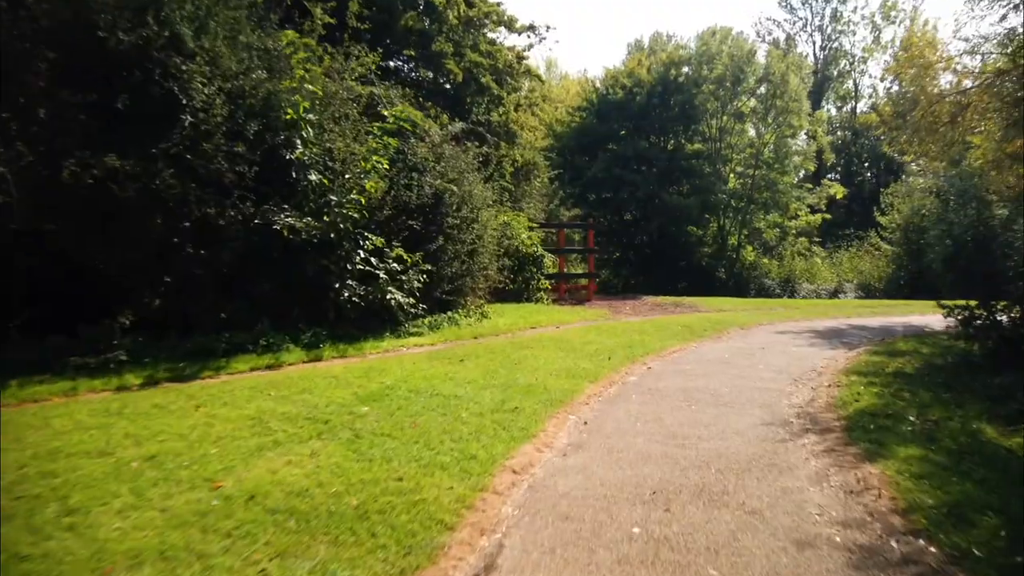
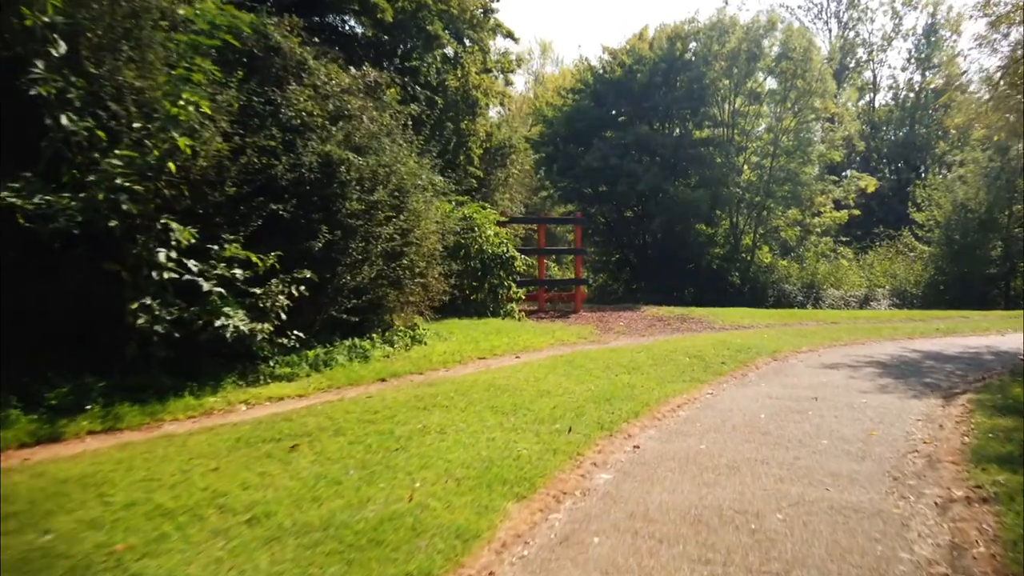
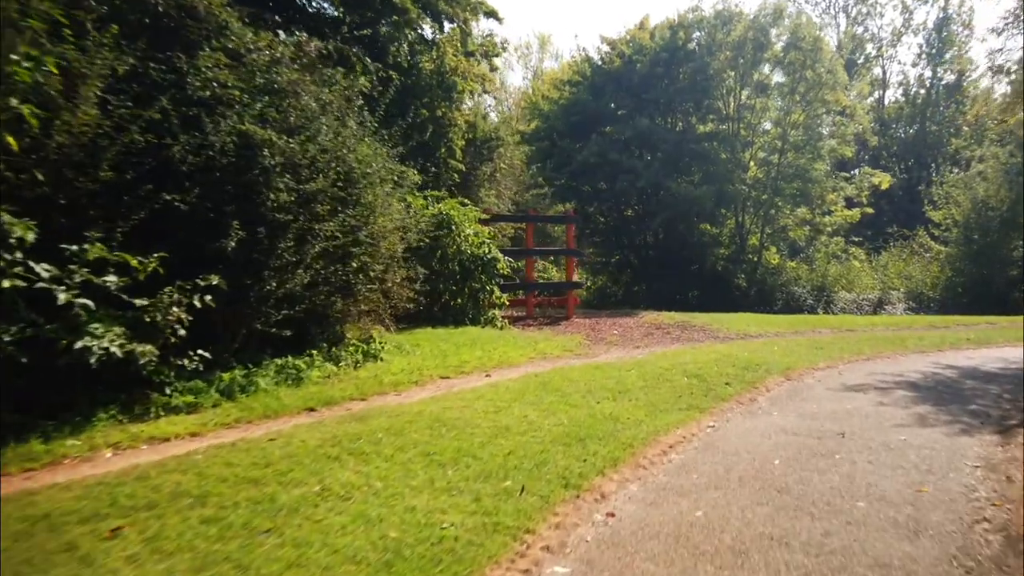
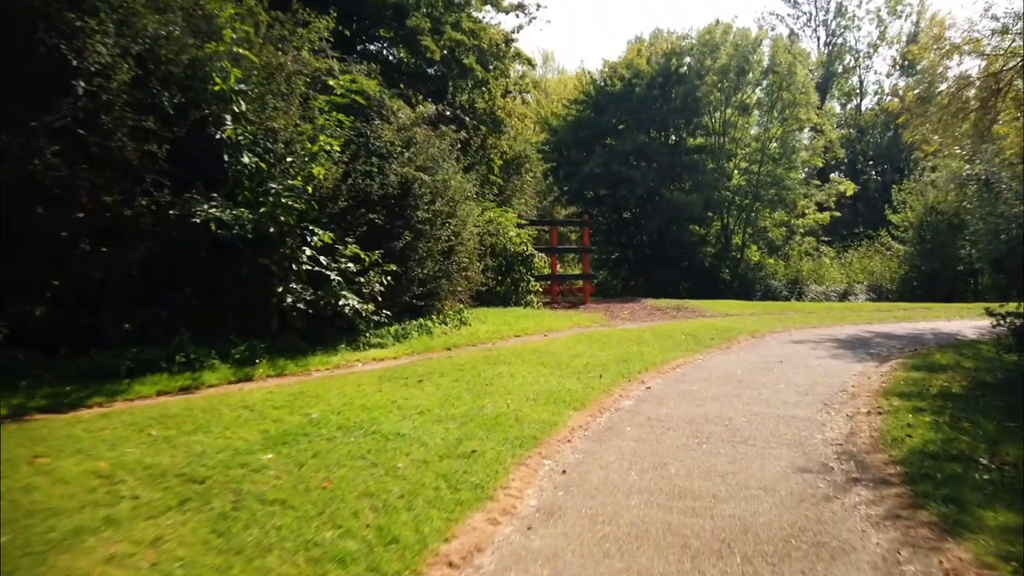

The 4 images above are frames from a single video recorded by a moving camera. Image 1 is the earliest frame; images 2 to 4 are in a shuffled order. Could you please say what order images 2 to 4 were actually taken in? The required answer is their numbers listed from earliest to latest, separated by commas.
4, 2, 3
